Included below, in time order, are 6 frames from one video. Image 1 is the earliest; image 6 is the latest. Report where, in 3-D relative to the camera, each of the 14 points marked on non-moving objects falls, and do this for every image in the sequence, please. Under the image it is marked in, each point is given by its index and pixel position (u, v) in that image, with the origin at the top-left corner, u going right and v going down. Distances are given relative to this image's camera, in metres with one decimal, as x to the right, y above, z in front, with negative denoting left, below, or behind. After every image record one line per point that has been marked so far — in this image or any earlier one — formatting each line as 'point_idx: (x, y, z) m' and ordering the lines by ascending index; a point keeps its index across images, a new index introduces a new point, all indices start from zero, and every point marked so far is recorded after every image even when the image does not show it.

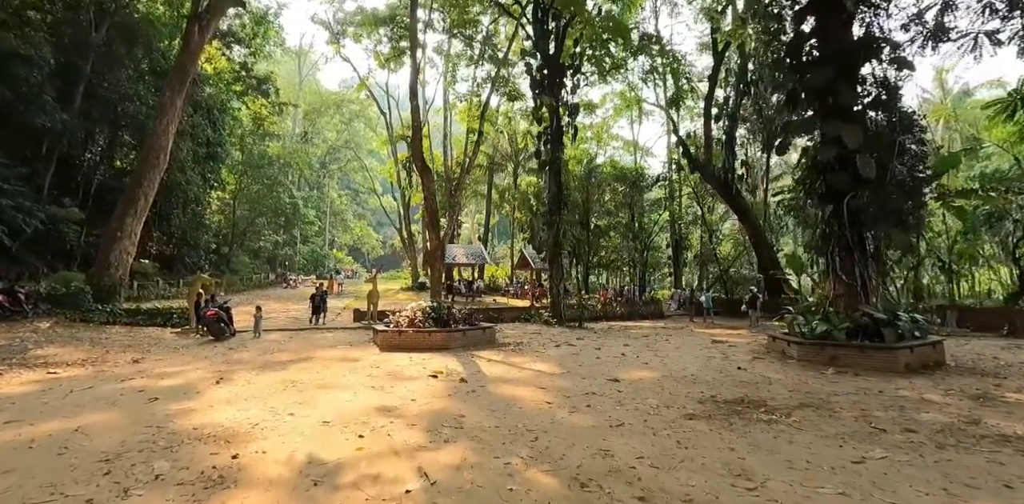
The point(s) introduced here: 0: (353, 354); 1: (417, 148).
0: (-2.1, -1.4, +7.5) m
1: (-1.7, +1.9, +10.1) m
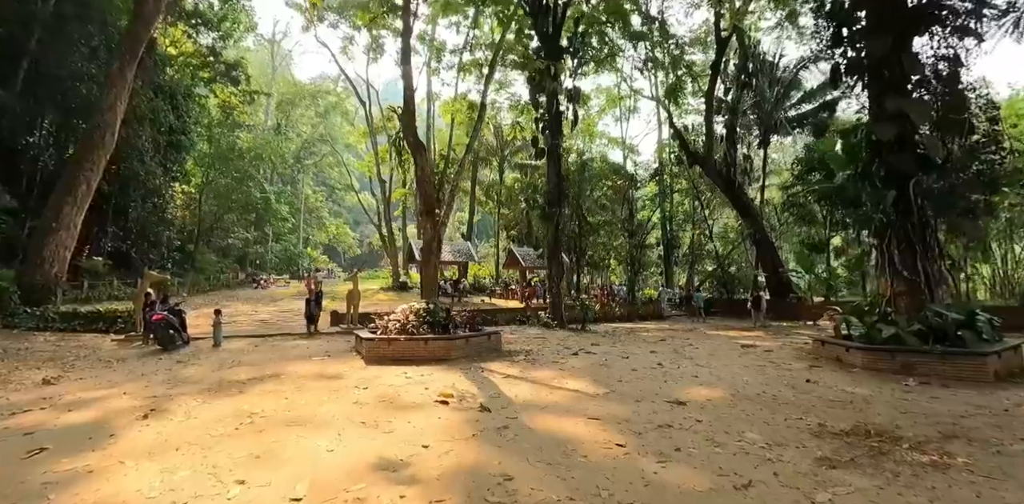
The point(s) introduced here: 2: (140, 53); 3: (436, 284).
0: (-1.9, -1.3, +6.0) m
1: (-1.6, +2.0, +8.6) m
2: (-8.3, +4.4, +12.4) m
3: (-1.1, -0.5, +8.3) m
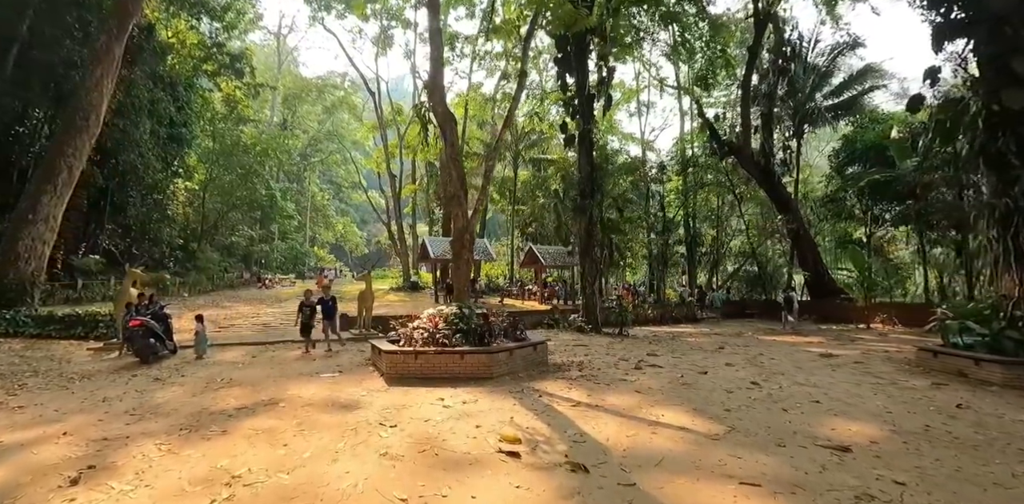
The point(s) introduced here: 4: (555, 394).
0: (-1.4, -1.2, +4.6) m
1: (-1.0, +2.1, +7.2) m
2: (-7.7, +4.5, +11.1) m
3: (-0.6, -0.4, +7.0) m
4: (+0.4, -1.2, +4.8) m
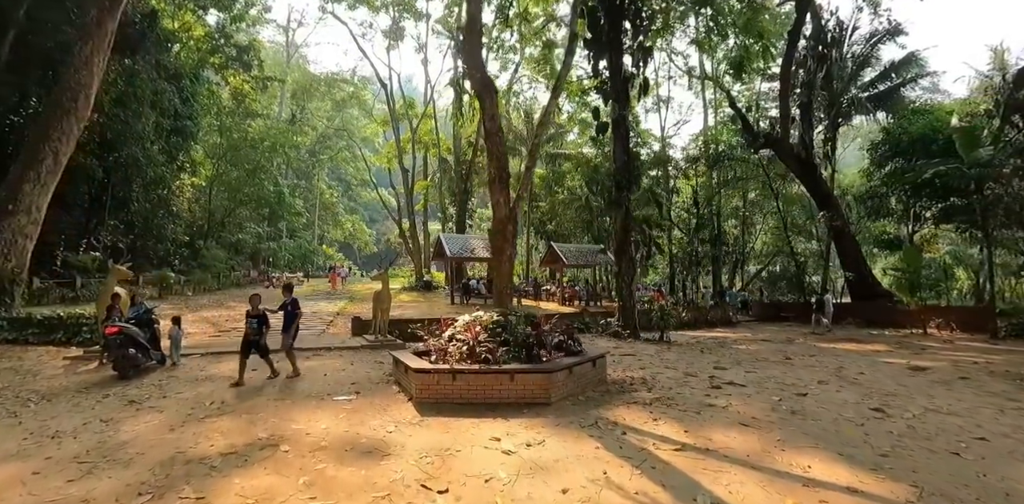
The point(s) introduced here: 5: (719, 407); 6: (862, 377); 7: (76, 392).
0: (-0.9, -1.1, +3.5) m
1: (-0.5, +2.2, +6.1) m
2: (-7.1, +4.6, +10.1) m
3: (0.0, -0.3, +5.9) m
4: (+0.8, -1.2, +3.7) m
5: (+1.7, -1.2, +4.5) m
6: (+4.0, -1.4, +6.4) m
7: (-3.8, -1.2, +4.9) m
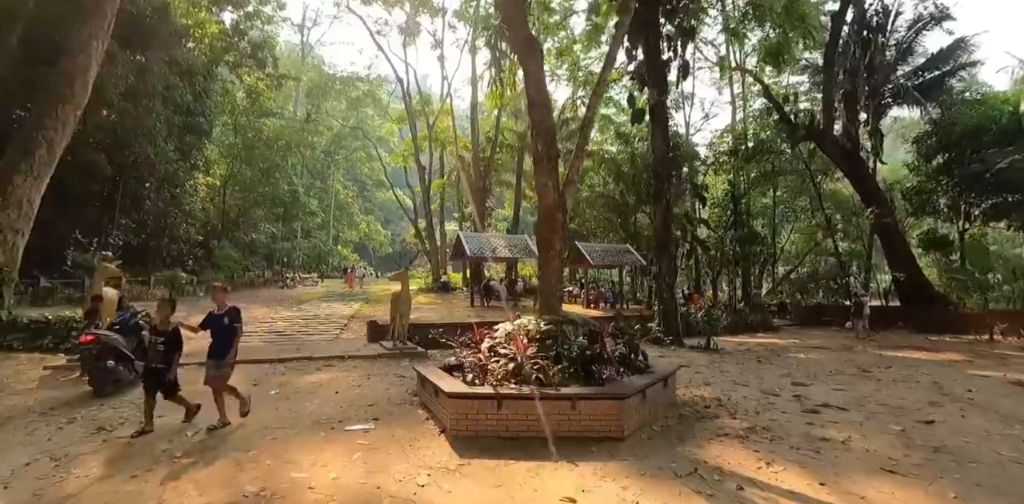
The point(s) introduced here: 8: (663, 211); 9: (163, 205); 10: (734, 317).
0: (-0.5, -1.1, +2.6) m
1: (0.0, +2.2, +5.2) m
2: (-6.6, +4.6, +9.3) m
3: (+0.4, -0.3, +5.0) m
4: (+1.2, -1.1, +2.7) m
5: (+2.1, -1.2, +3.5) m
6: (+4.4, -1.4, +5.3) m
7: (-3.4, -1.2, +4.1) m
8: (+2.8, +0.8, +10.3) m
9: (-12.7, +1.7, +20.0) m
10: (+5.5, -1.6, +13.8) m
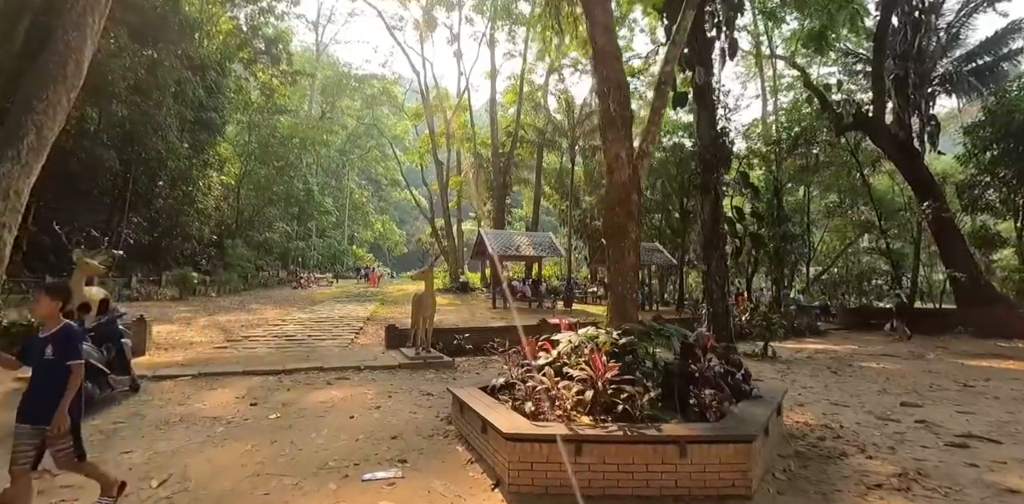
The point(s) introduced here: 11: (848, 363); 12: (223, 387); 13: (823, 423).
0: (-0.2, -1.0, +1.7) m
1: (+0.4, +2.3, +4.3) m
2: (-6.1, +4.7, +8.6) m
3: (+0.8, -0.2, +4.0) m
4: (+1.5, -1.0, +1.7) m
5: (+2.4, -1.1, +2.5) m
6: (+4.8, -1.3, +4.3) m
7: (-3.1, -1.1, +3.2) m
8: (+3.3, +0.8, +9.3) m
9: (-11.9, +1.8, +19.4) m
10: (+6.2, -1.5, +12.8) m
11: (+4.9, -1.6, +8.0) m
12: (-2.5, -1.2, +4.8) m
13: (+2.2, -1.2, +4.0) m
